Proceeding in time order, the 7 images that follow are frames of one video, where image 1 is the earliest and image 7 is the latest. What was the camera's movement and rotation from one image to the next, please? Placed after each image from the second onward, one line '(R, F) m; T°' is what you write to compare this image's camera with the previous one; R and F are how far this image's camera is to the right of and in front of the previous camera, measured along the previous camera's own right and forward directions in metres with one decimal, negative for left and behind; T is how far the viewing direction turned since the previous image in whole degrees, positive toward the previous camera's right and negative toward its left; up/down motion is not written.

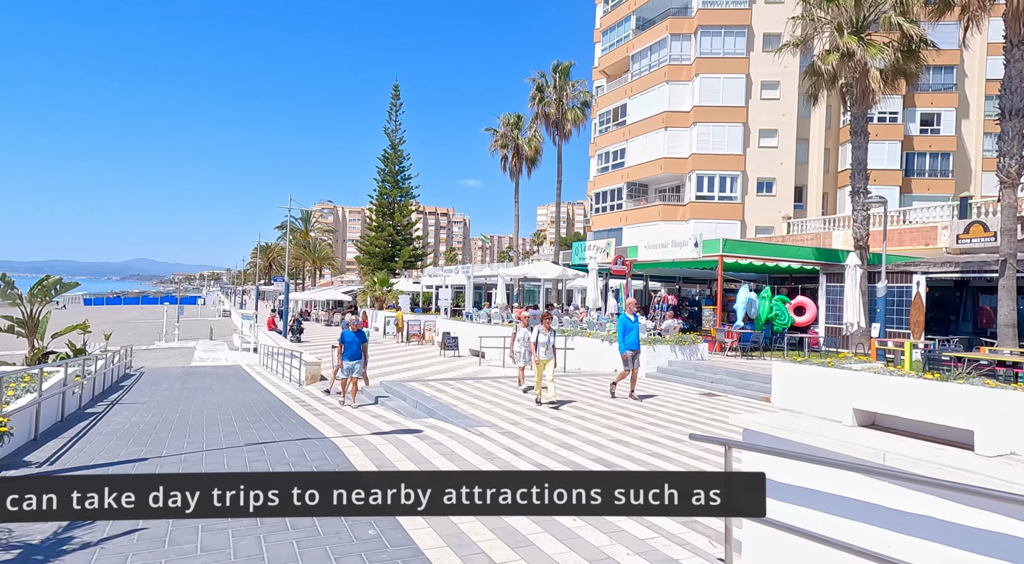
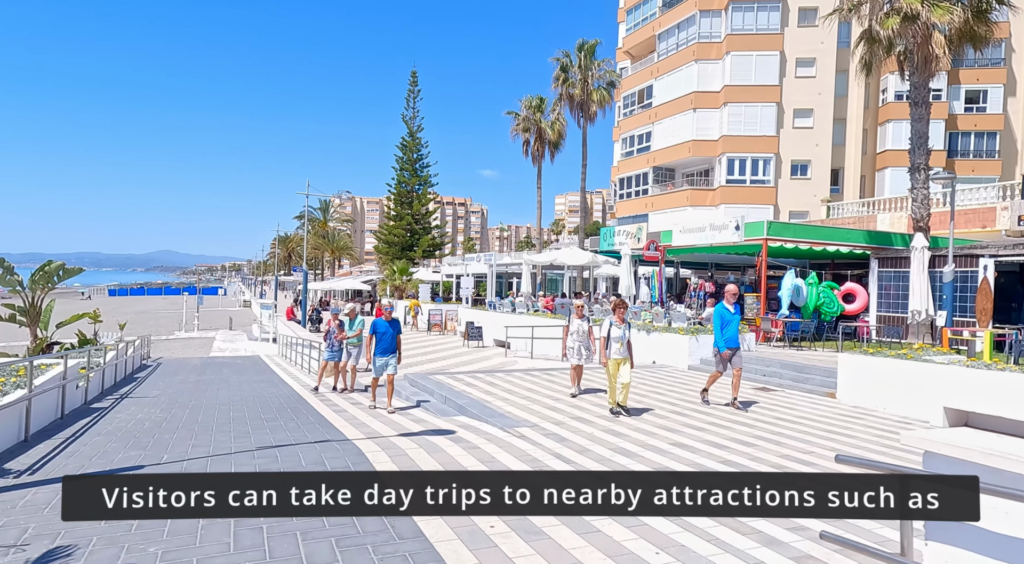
(-0.3, +1.0) m; -2°
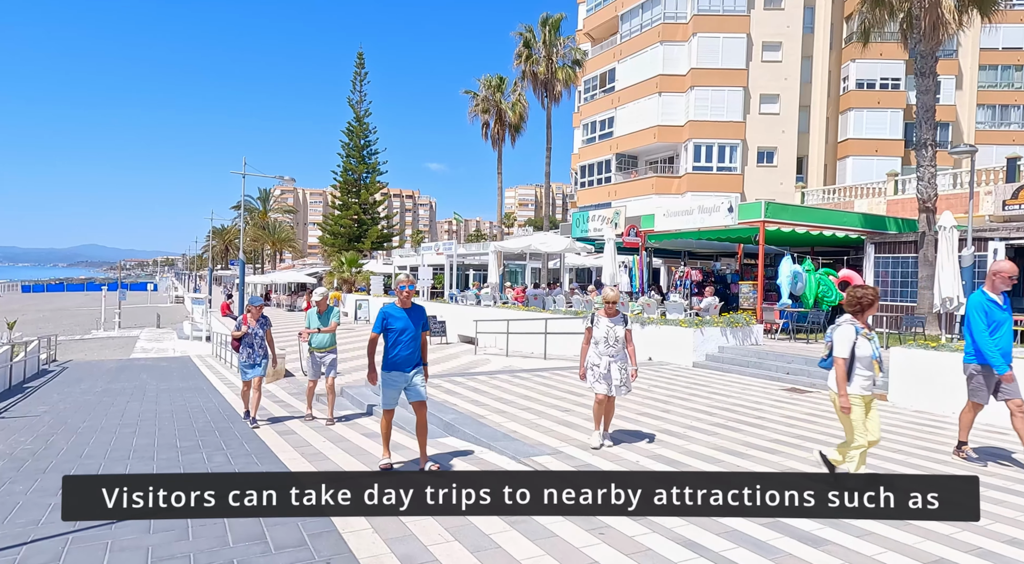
(-0.6, +2.0) m; +5°
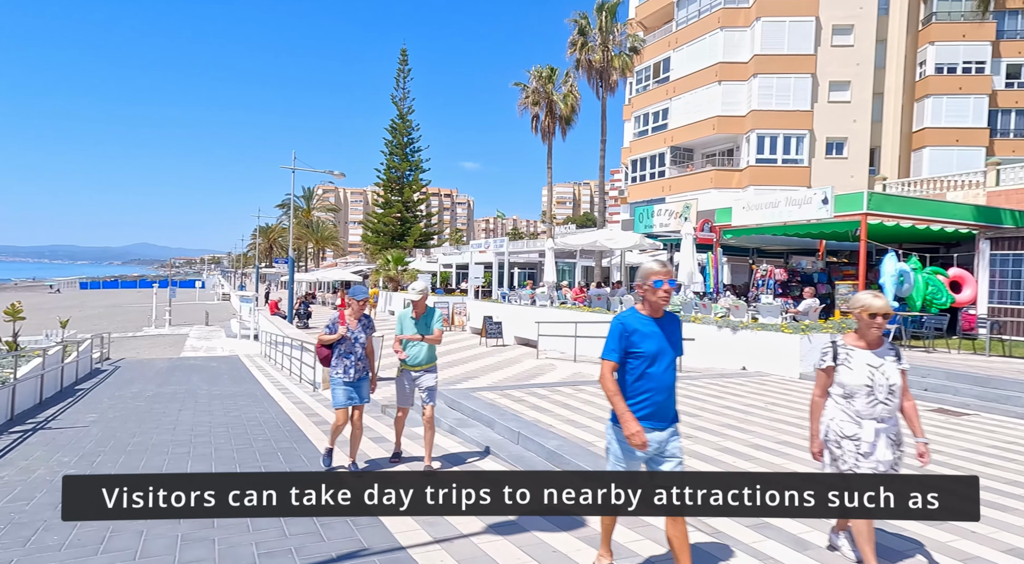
(-0.7, +1.1) m; -3°
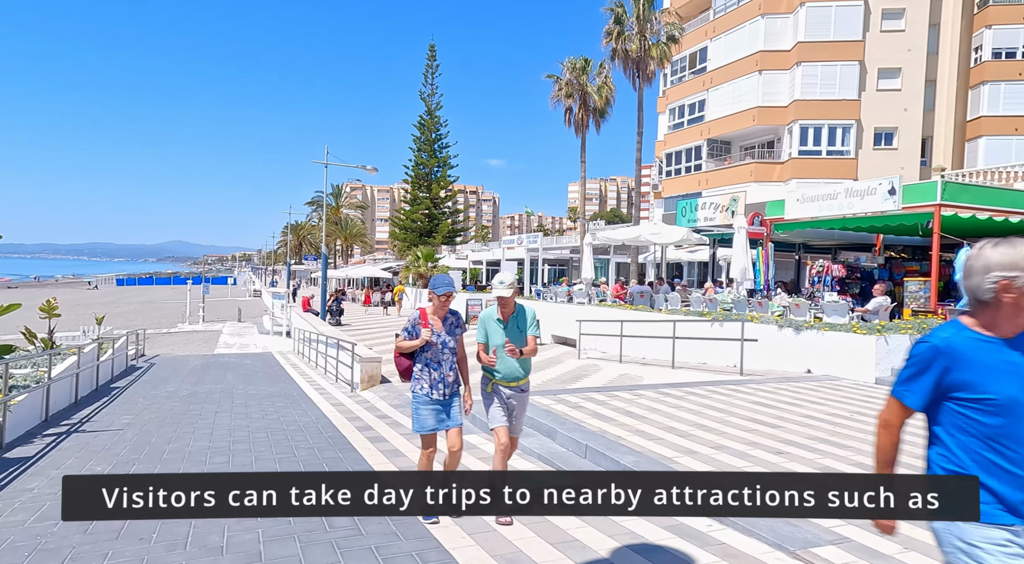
(-0.4, +0.6) m; -2°
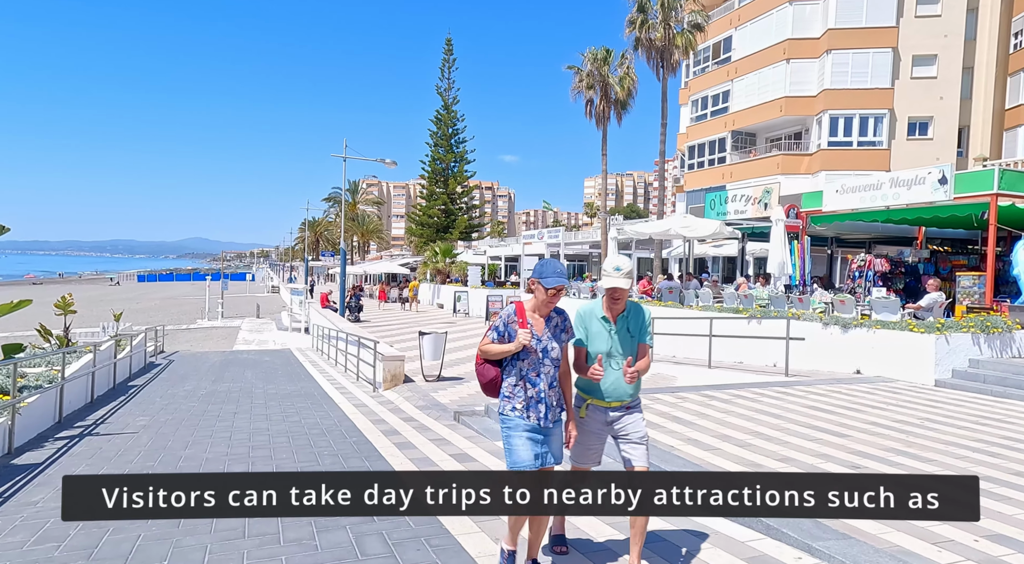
(-0.2, +0.5) m; -1°
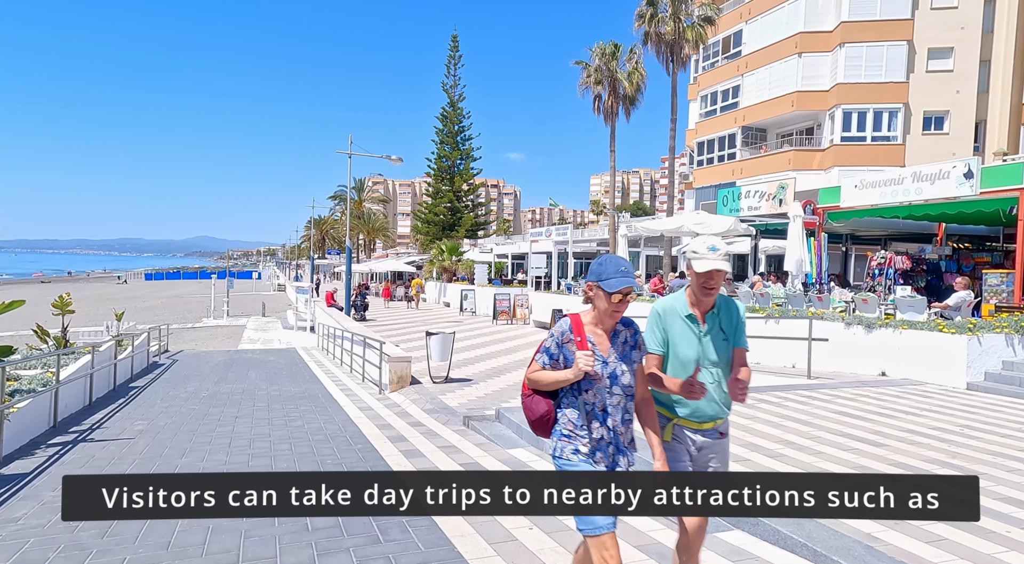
(-0.1, +0.4) m; -1°
